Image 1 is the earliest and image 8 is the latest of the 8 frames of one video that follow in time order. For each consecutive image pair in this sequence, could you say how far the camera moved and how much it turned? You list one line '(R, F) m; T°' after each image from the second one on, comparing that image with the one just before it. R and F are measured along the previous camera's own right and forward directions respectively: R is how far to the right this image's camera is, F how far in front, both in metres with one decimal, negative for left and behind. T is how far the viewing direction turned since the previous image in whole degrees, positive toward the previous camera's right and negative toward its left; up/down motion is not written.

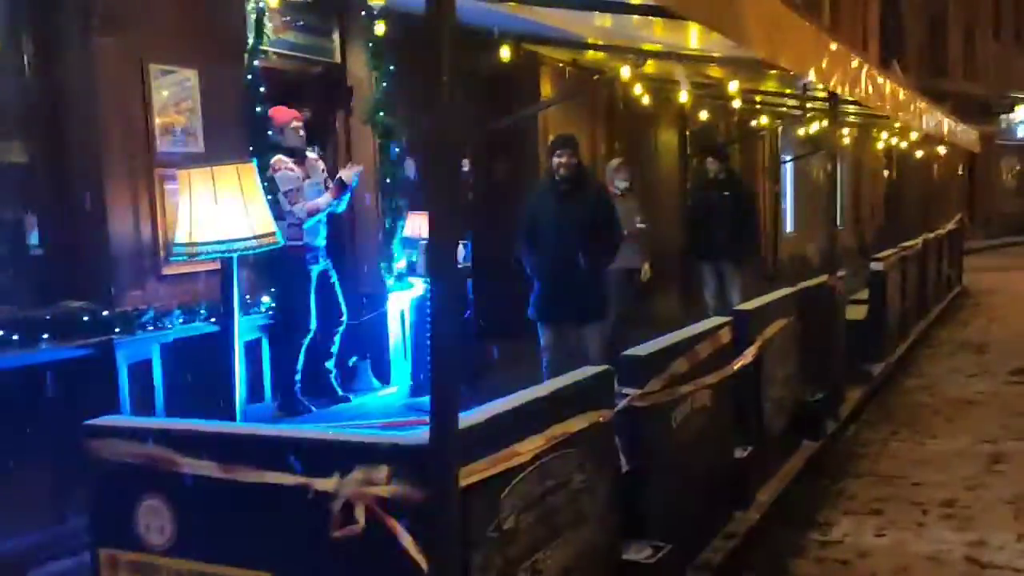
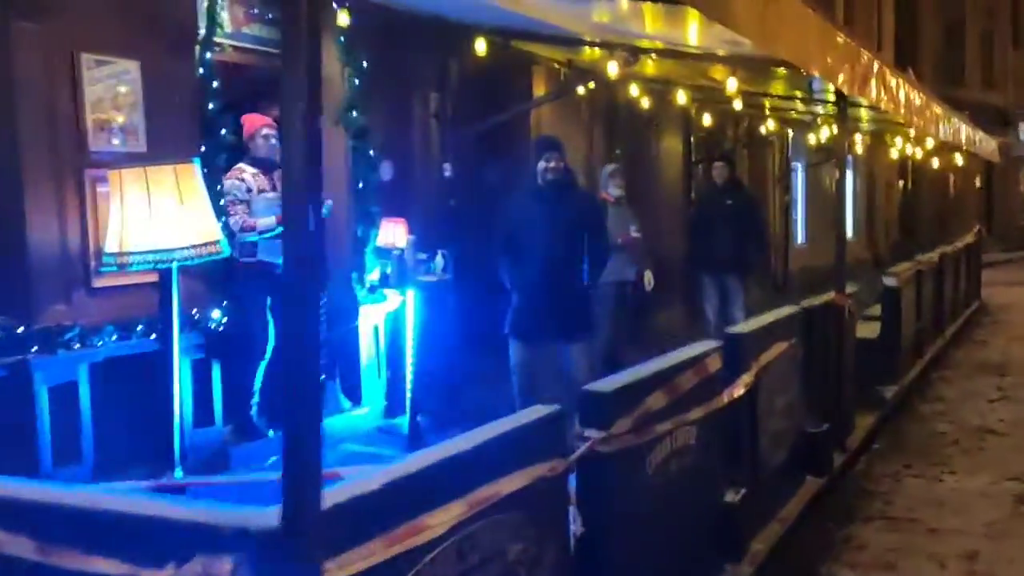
(+0.2, +0.5) m; -1°
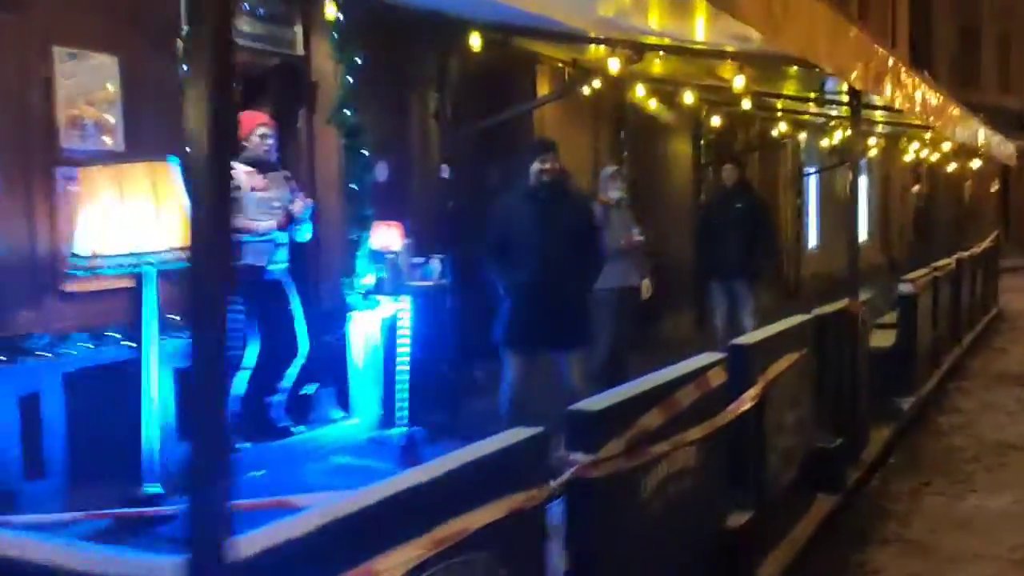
(+0.1, +0.3) m; -1°
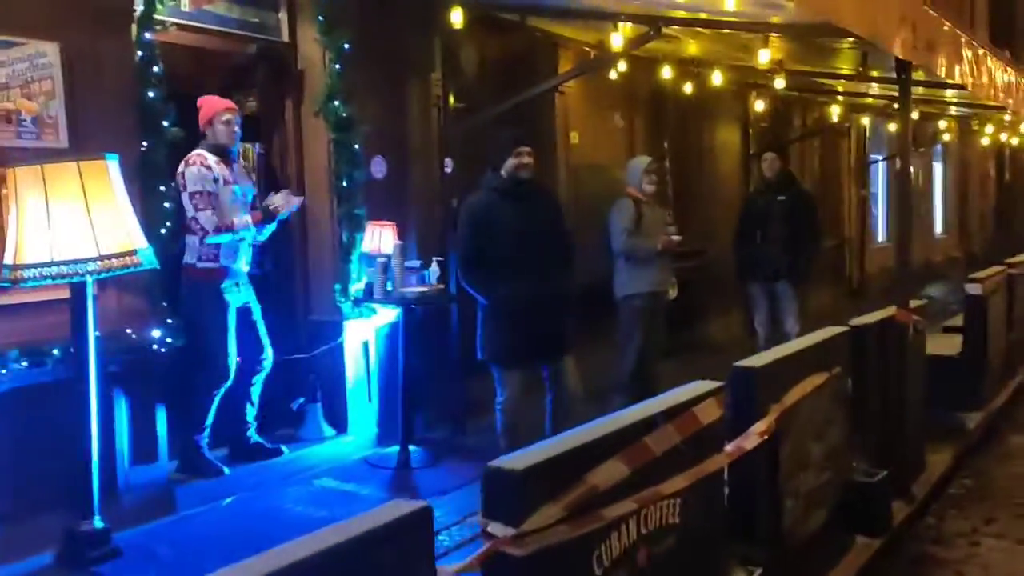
(+0.4, +0.6) m; -4°
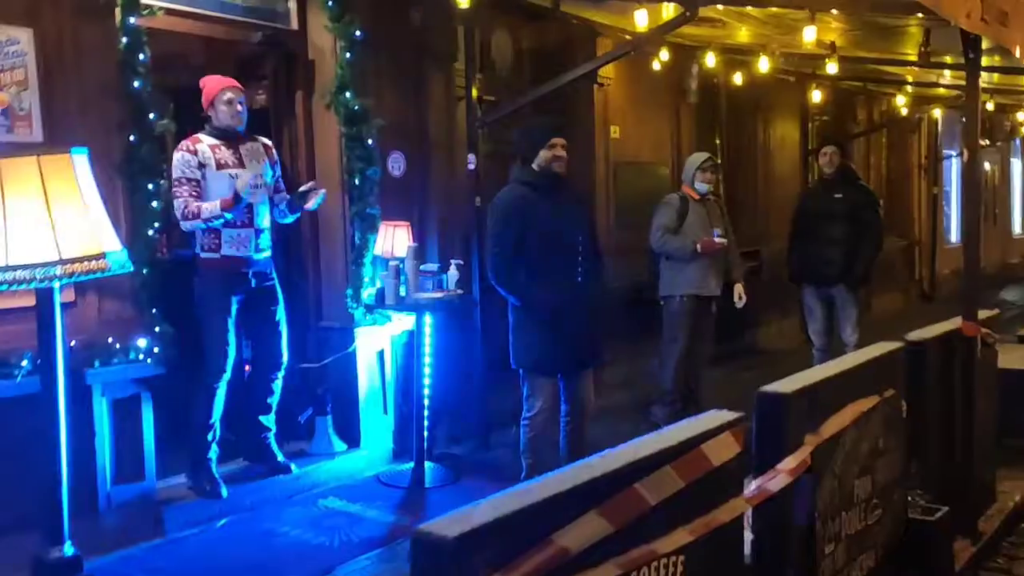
(+0.2, +0.5) m; -4°
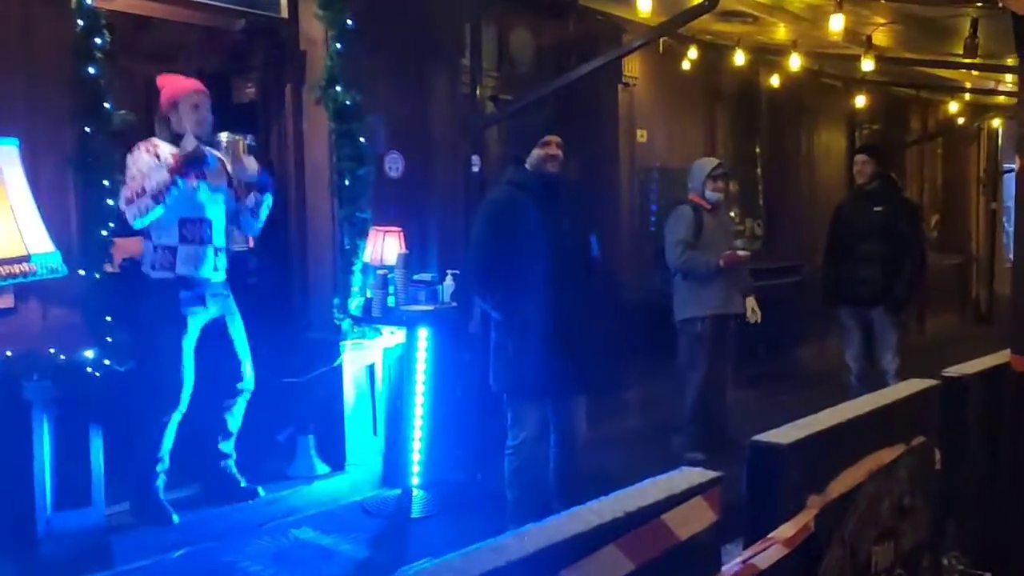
(+0.3, +0.5) m; -3°
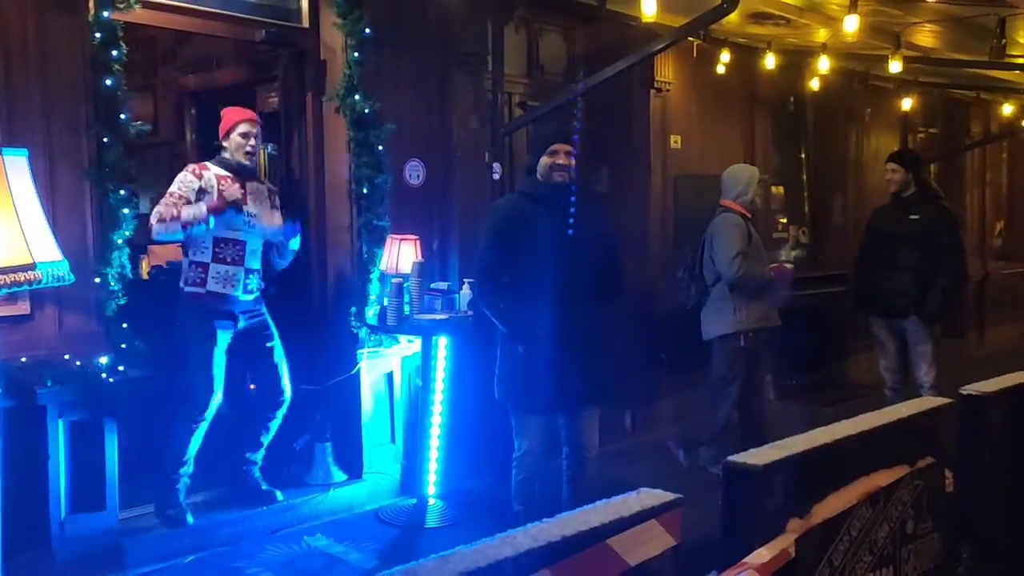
(+0.2, +0.1) m; -4°
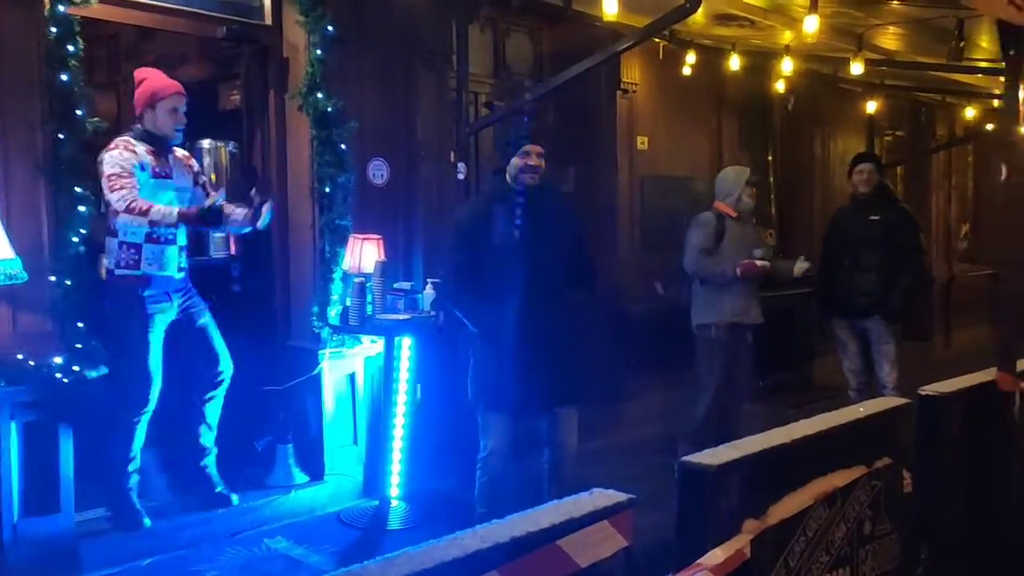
(0.0, 0.0) m; +2°
